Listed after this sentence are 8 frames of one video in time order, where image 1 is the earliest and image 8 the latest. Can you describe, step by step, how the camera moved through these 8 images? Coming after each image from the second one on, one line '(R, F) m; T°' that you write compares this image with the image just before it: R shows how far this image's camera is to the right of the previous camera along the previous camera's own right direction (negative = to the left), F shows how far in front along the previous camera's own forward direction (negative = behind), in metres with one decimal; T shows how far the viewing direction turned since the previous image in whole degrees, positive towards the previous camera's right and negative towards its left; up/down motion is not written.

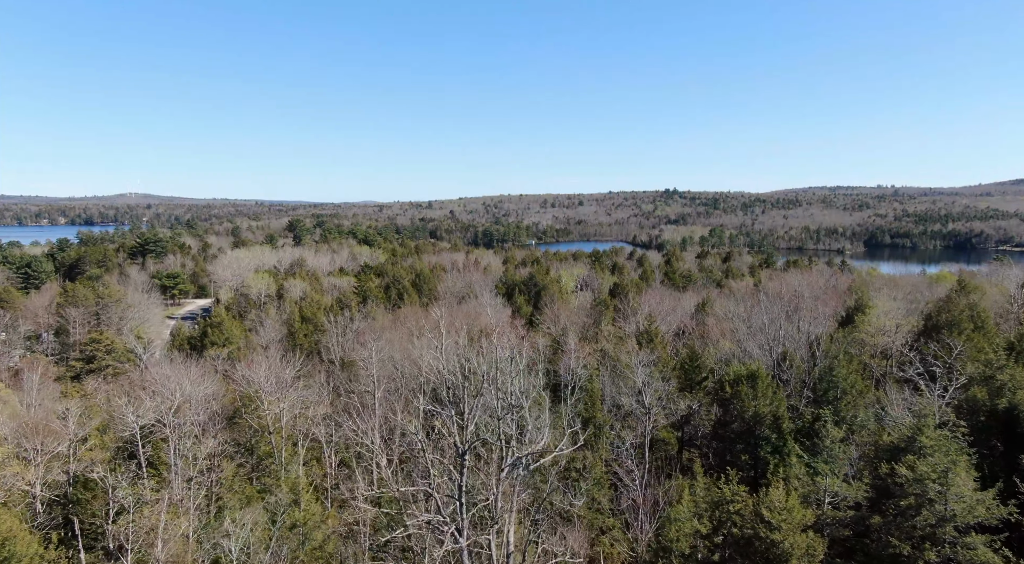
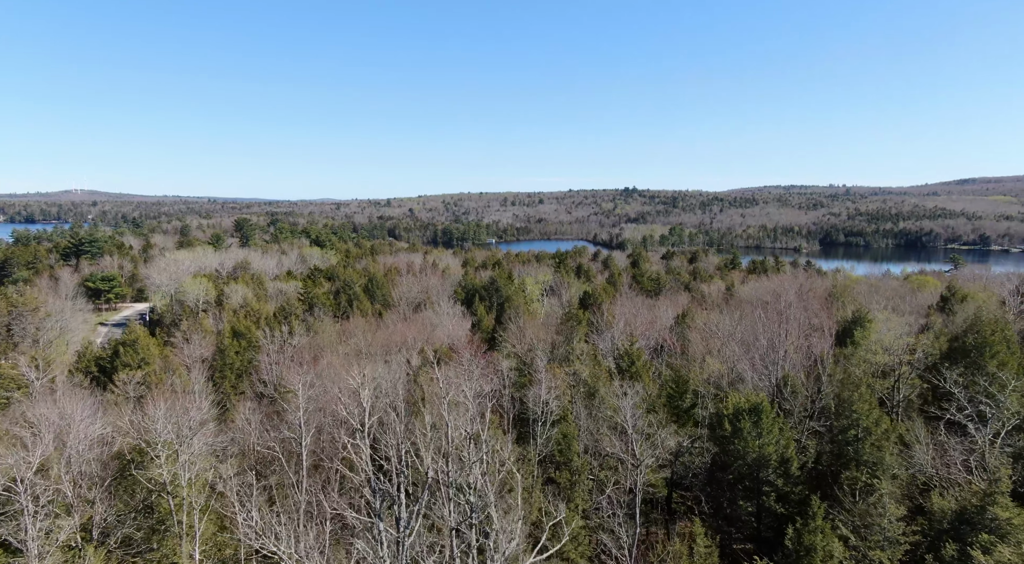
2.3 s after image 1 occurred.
(+0.1, +5.2) m; +3°
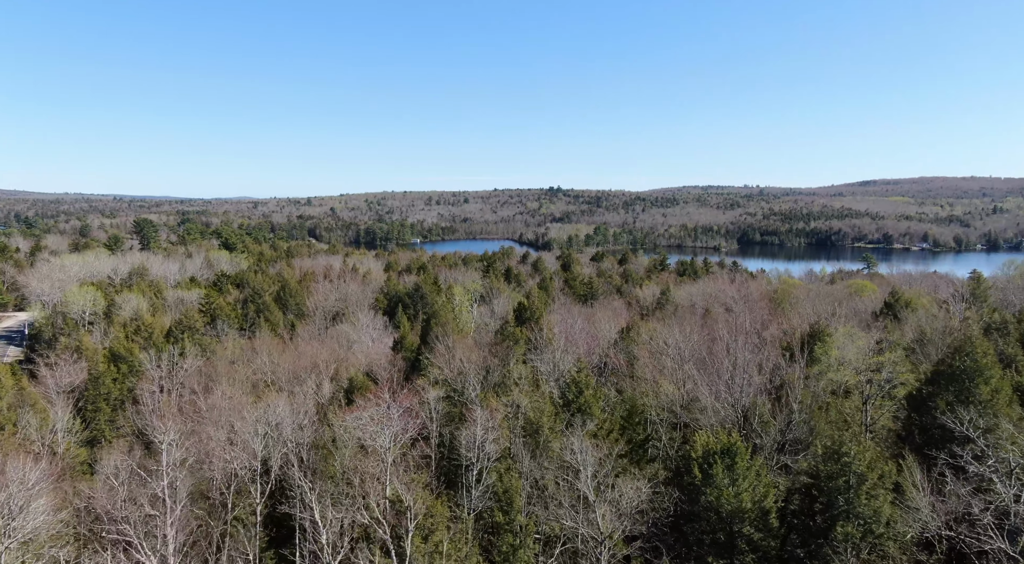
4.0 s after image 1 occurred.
(-0.1, +4.7) m; +6°
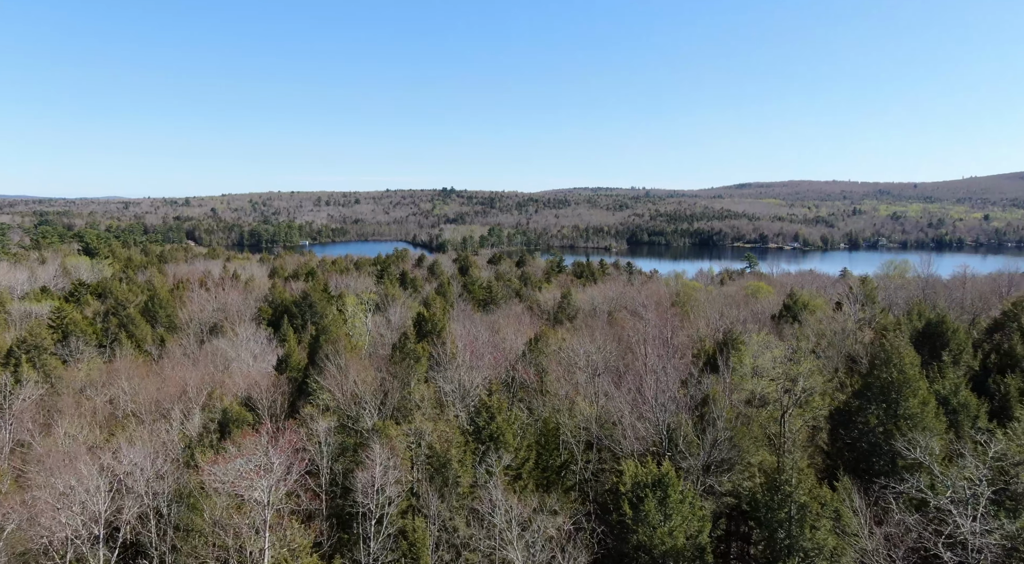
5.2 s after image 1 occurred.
(-0.2, +3.0) m; +9°
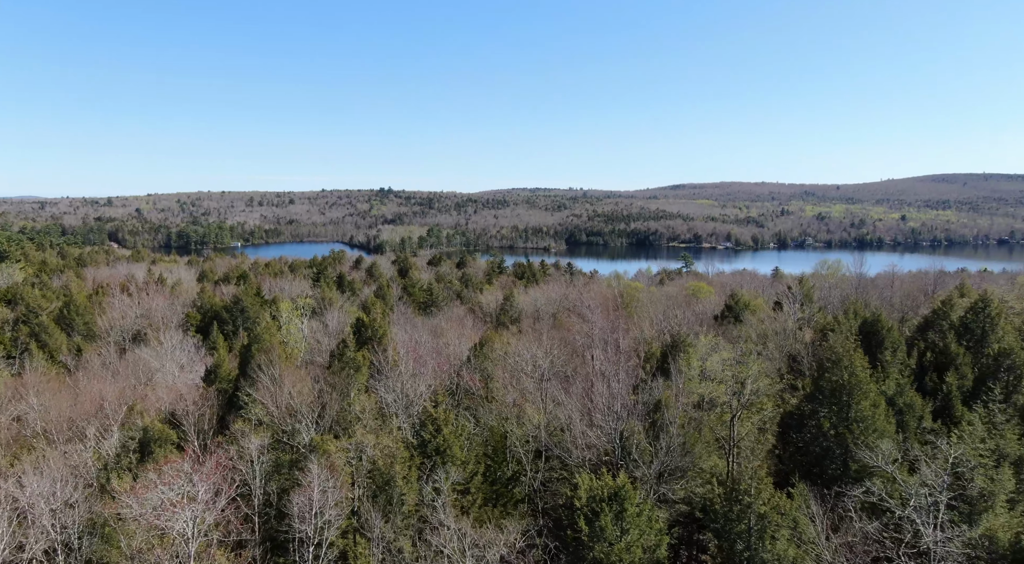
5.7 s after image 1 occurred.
(-0.2, +1.1) m; +5°
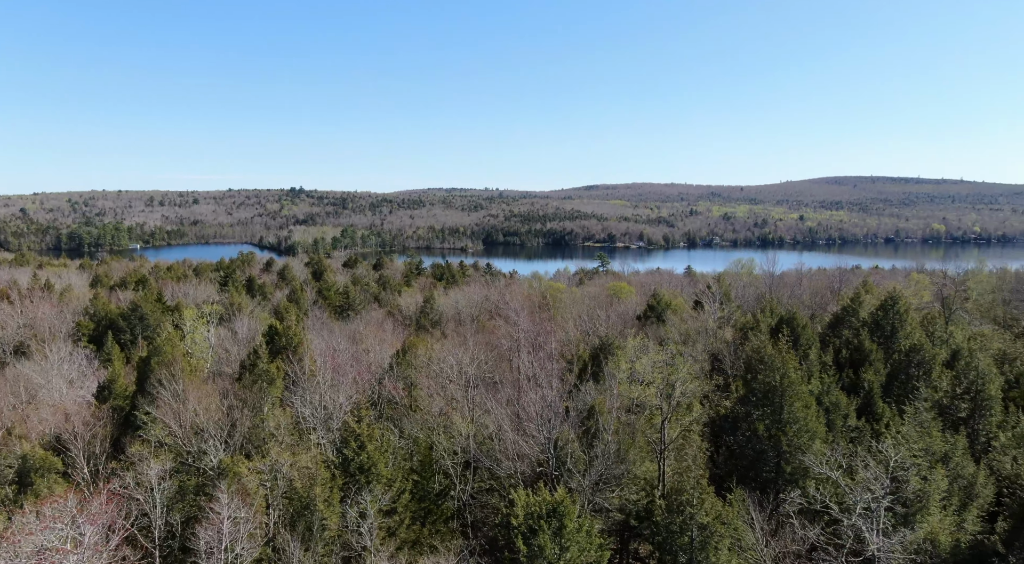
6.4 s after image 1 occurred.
(-0.3, +1.1) m; +7°
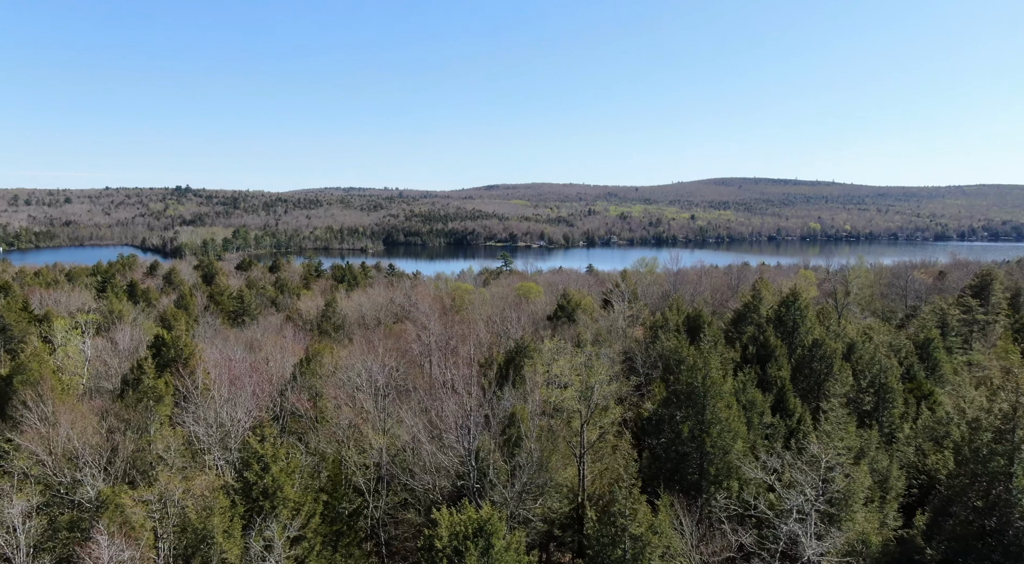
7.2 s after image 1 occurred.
(-0.4, +1.1) m; +8°
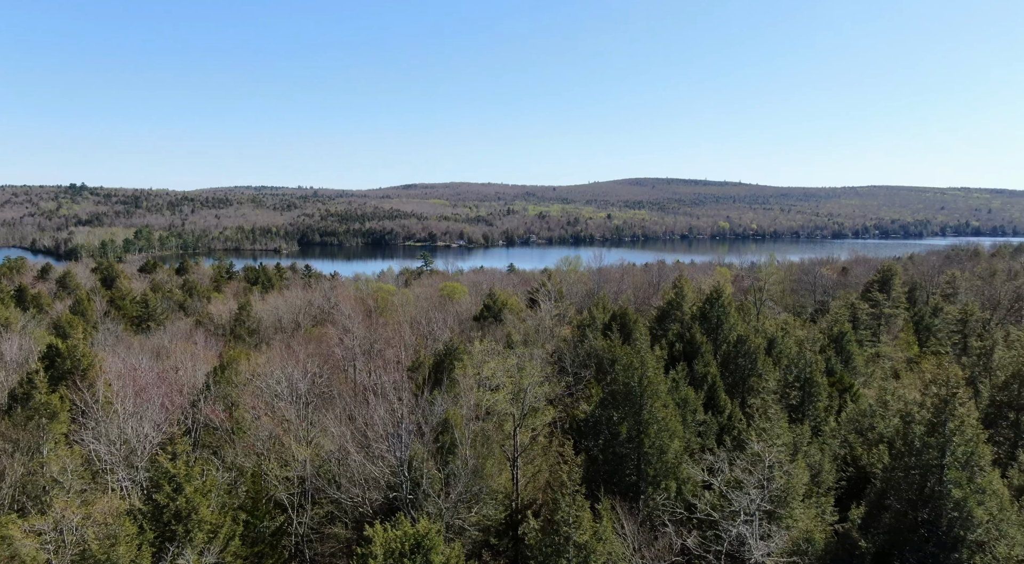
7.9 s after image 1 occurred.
(-0.4, +0.7) m; +7°
